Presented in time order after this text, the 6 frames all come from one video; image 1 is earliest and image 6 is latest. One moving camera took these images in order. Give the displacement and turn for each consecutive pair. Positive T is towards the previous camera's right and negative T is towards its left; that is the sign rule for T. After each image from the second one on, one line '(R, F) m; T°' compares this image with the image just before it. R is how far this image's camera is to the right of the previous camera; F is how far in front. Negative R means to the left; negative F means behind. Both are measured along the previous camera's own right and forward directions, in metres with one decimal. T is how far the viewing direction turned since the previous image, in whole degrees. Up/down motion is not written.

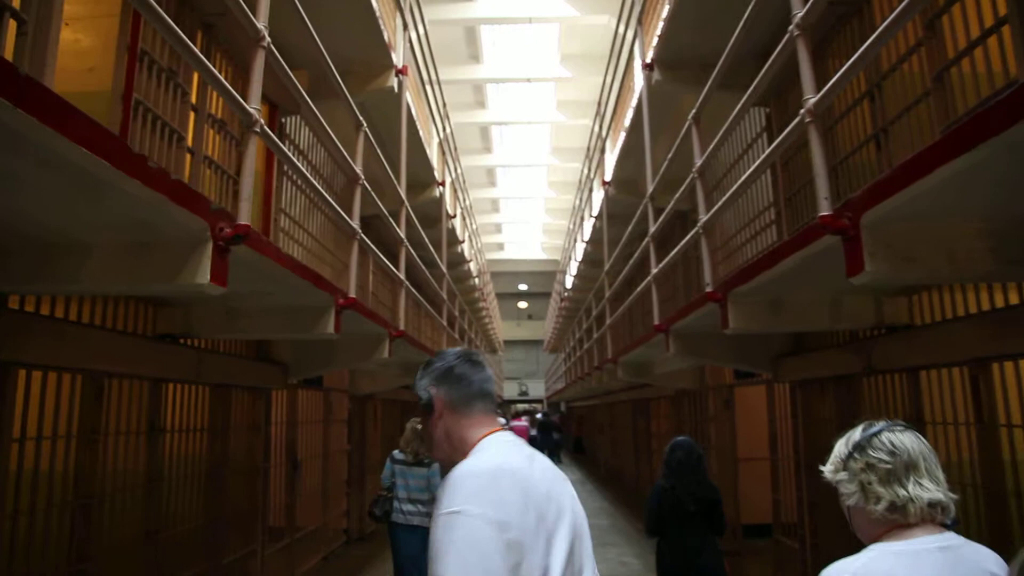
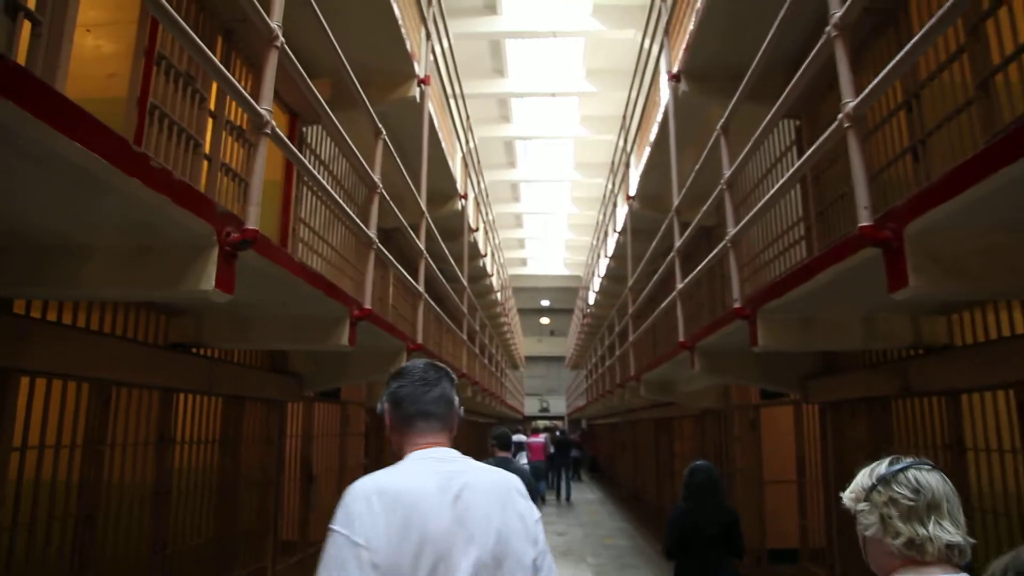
(0.0, +0.1) m; -2°
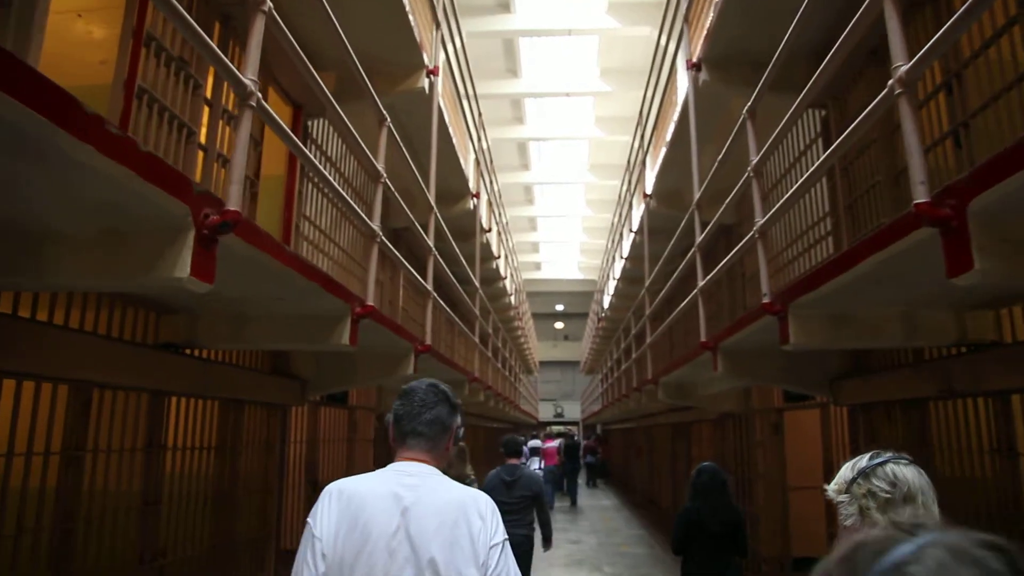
(0.0, +0.2) m; -1°
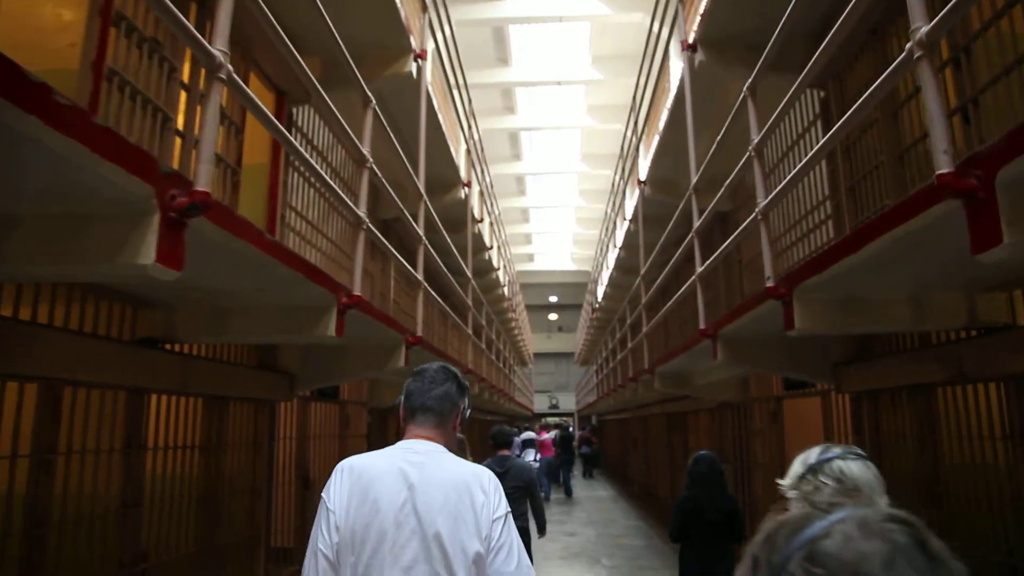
(0.0, +0.1) m; 0°
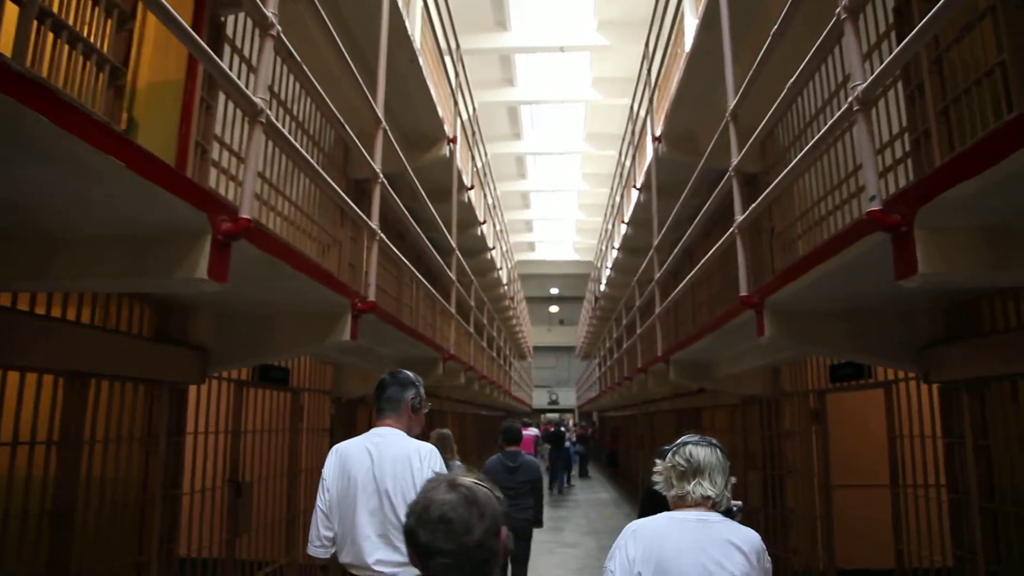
(+0.1, +1.2) m; 0°
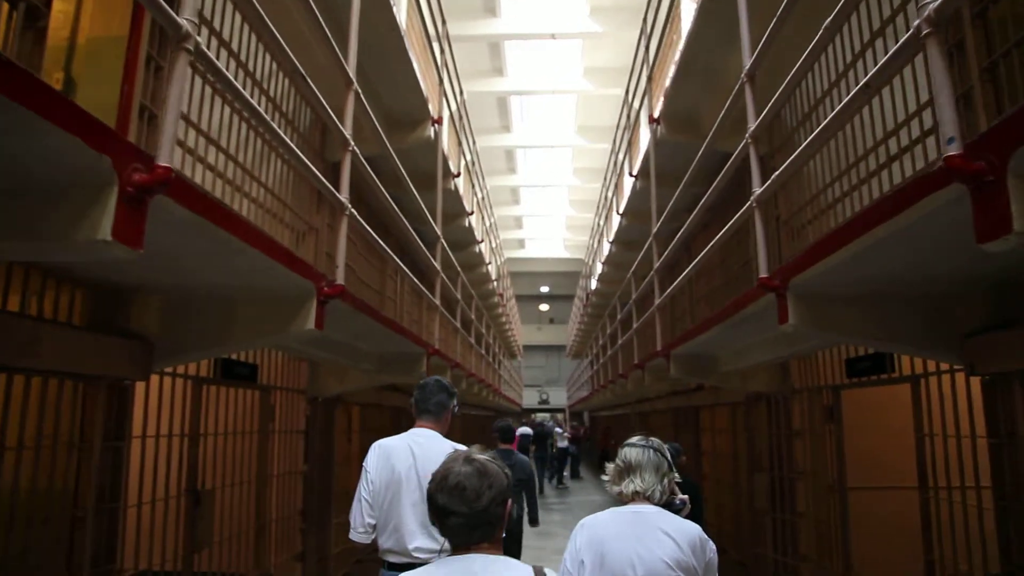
(0.0, +0.4) m; +1°
